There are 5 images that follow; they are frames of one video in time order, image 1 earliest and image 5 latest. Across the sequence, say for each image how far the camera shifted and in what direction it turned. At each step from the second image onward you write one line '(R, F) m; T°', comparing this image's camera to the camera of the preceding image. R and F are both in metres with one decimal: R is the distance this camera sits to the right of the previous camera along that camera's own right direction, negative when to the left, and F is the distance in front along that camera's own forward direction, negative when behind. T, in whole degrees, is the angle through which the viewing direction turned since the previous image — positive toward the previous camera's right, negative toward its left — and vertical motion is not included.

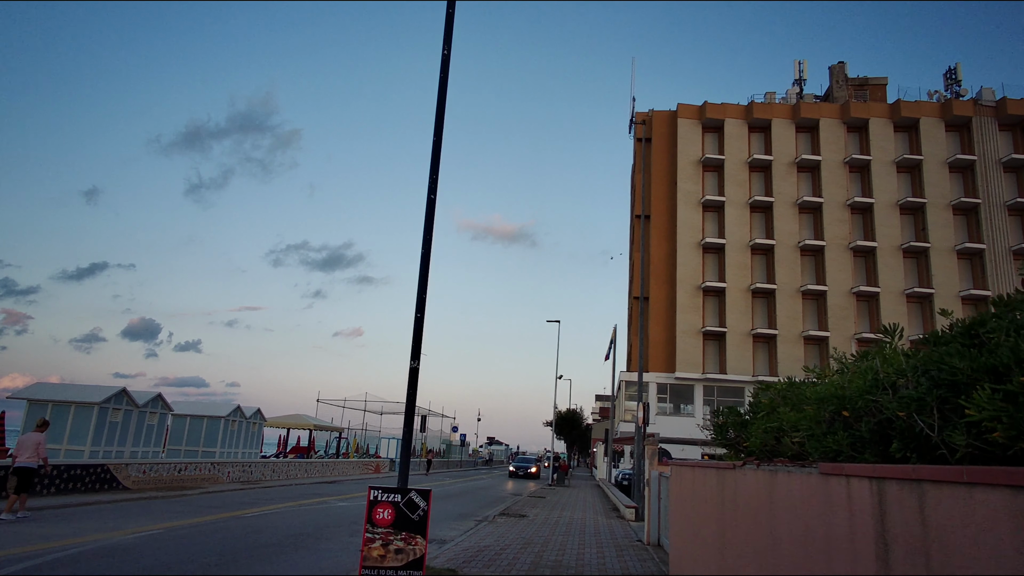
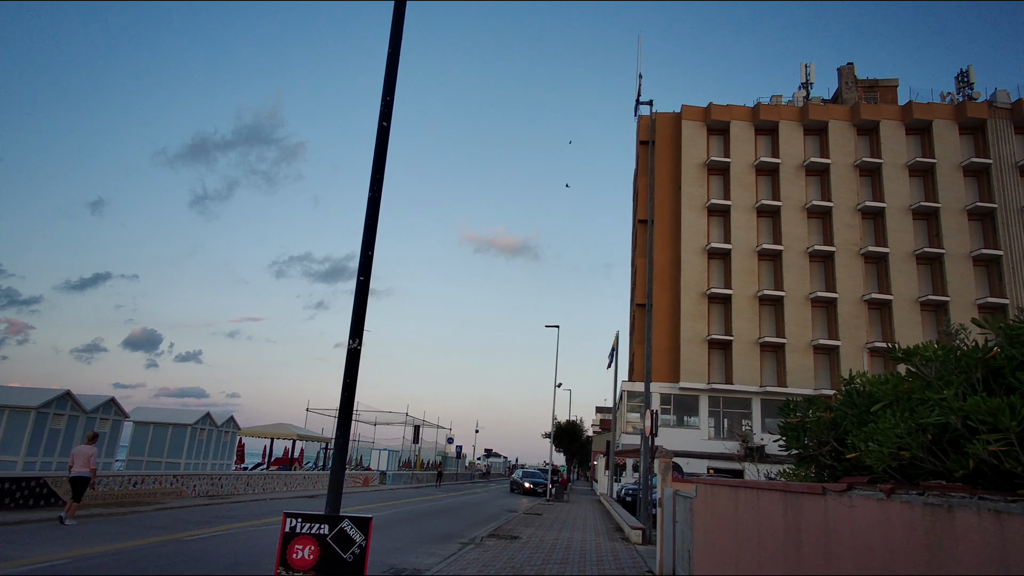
(+0.2, +1.6) m; 0°
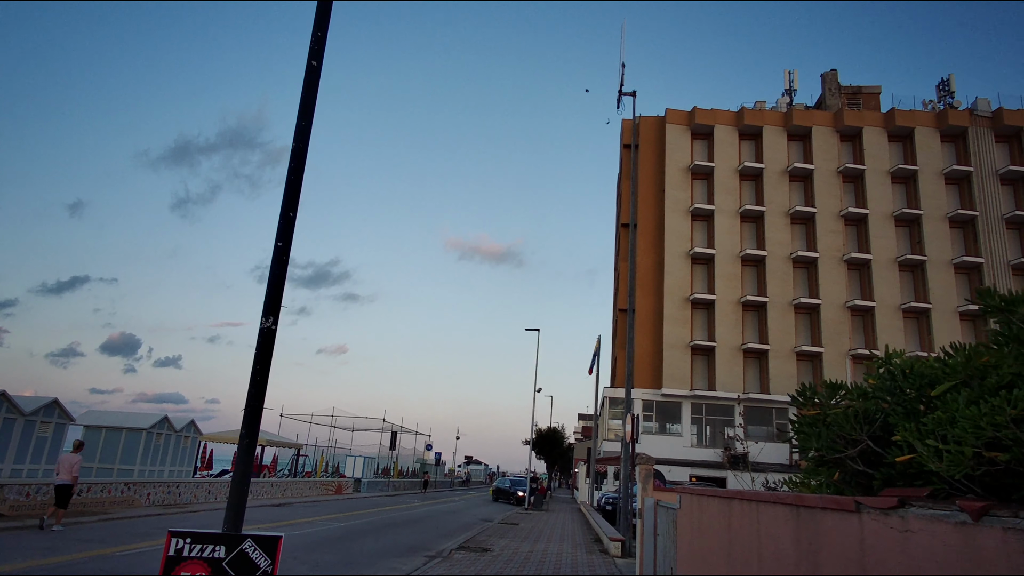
(+0.2, +0.8) m; +1°
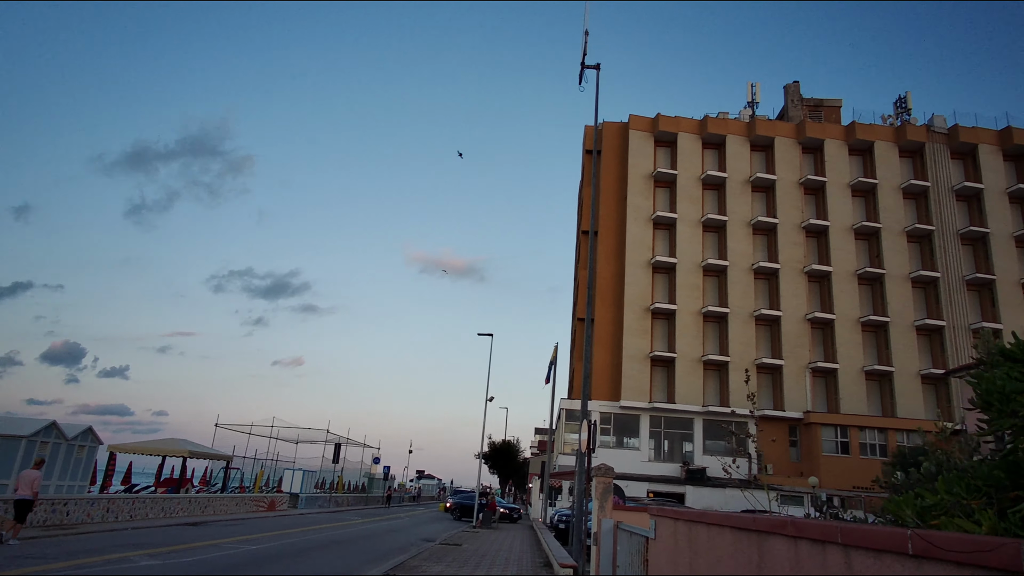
(+0.3, +1.7) m; +3°
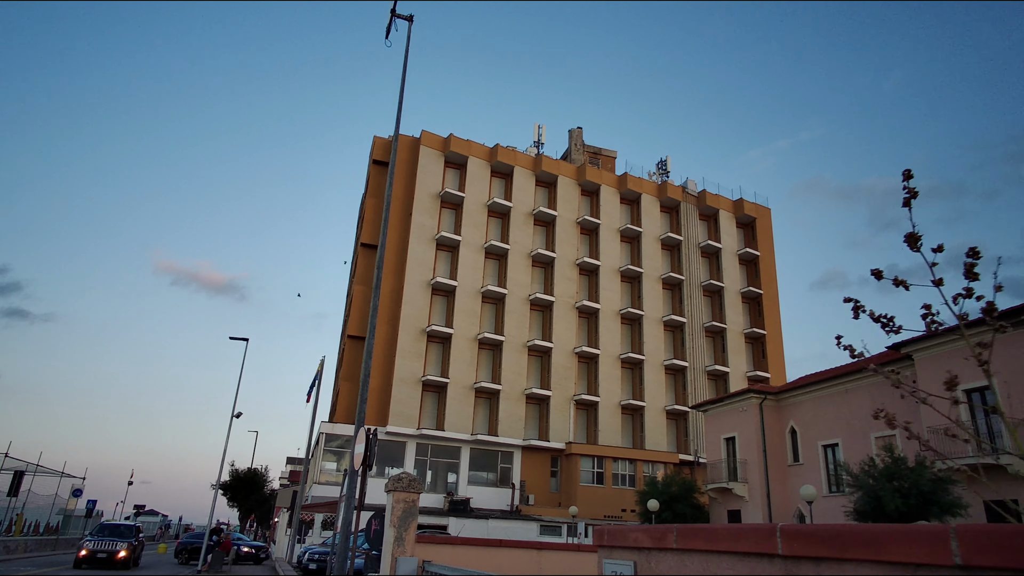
(0.0, +2.3) m; +20°
